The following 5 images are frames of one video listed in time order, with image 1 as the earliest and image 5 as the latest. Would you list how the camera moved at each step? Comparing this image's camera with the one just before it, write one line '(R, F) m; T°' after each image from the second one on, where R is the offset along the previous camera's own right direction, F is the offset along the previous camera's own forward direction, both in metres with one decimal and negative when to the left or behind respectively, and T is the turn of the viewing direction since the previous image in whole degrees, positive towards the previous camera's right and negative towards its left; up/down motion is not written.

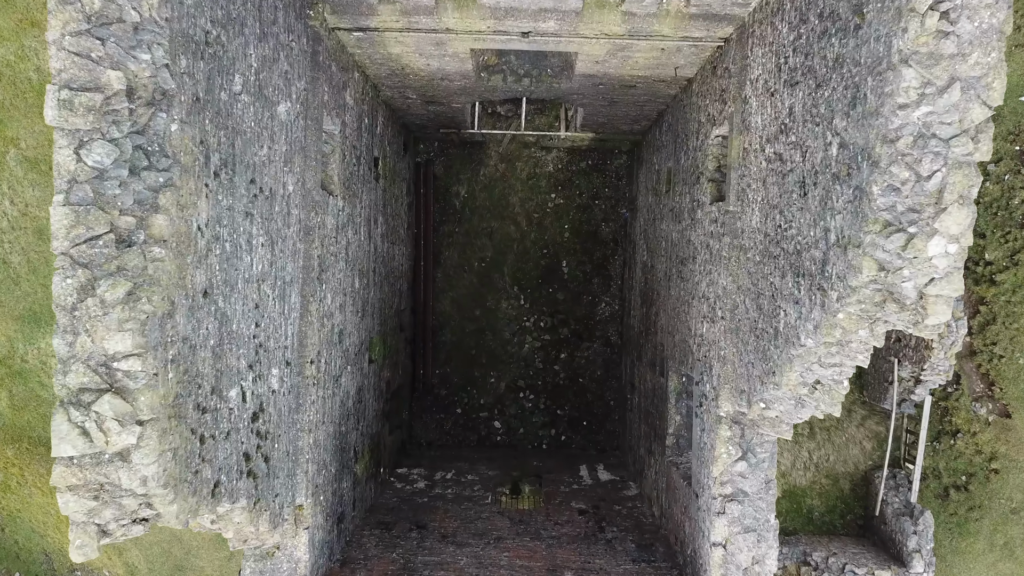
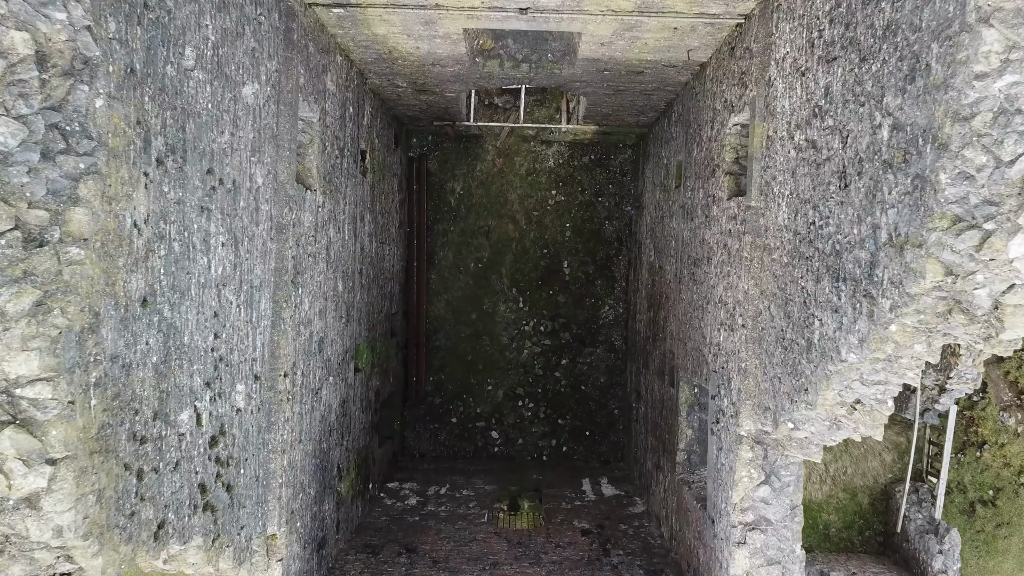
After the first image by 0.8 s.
(0.0, +0.4) m; 0°
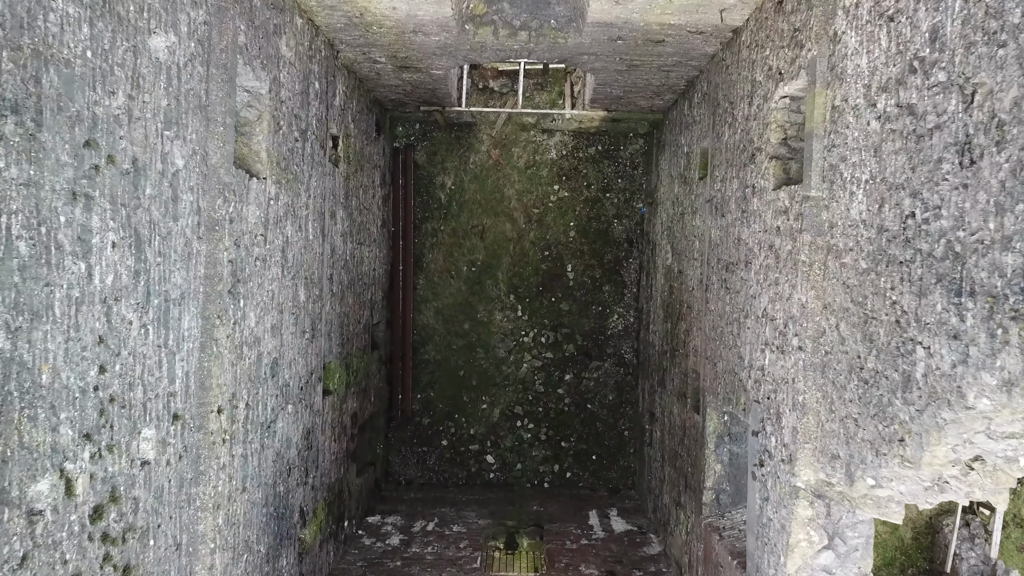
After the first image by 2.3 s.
(0.0, +0.7) m; 0°
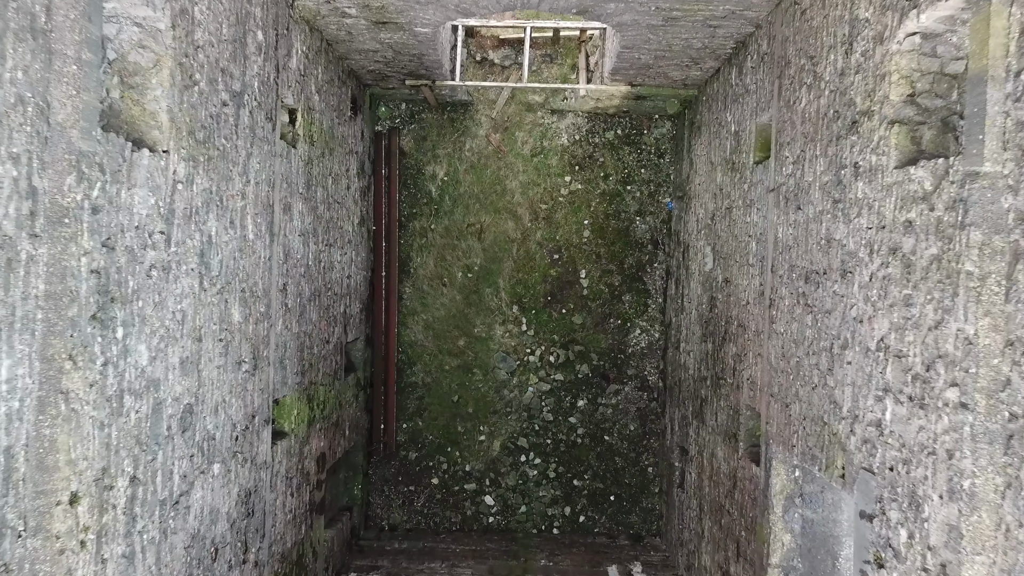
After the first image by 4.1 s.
(0.0, +0.8) m; 0°
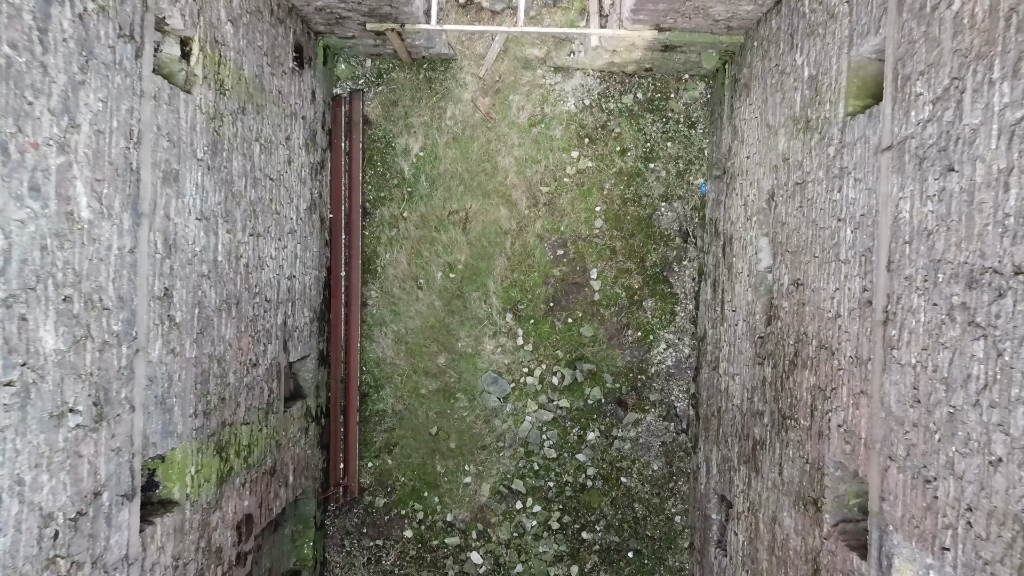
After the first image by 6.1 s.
(0.0, +0.9) m; 0°
